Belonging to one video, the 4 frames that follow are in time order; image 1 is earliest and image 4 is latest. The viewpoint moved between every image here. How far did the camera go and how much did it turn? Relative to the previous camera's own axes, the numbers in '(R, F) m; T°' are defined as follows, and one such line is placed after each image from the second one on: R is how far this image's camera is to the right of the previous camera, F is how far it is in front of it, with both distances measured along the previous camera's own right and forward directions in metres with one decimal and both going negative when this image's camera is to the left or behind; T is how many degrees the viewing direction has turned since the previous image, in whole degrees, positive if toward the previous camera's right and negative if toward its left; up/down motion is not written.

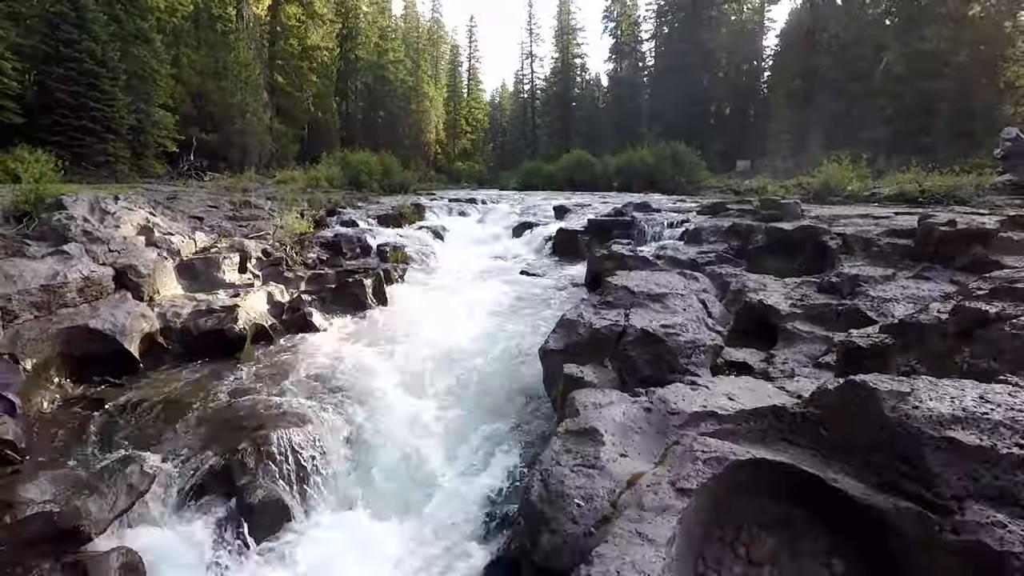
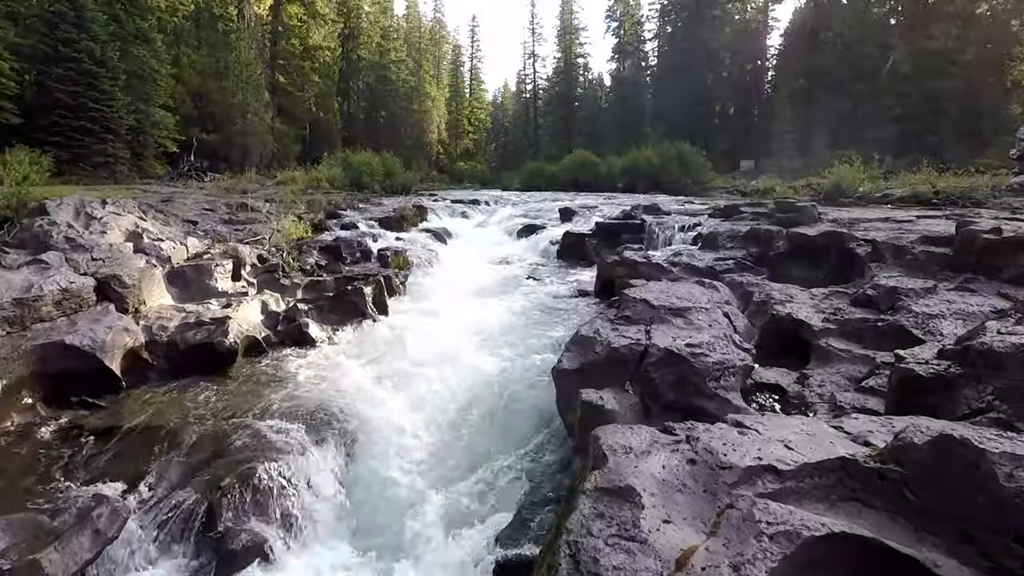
(-0.1, +0.5) m; 0°
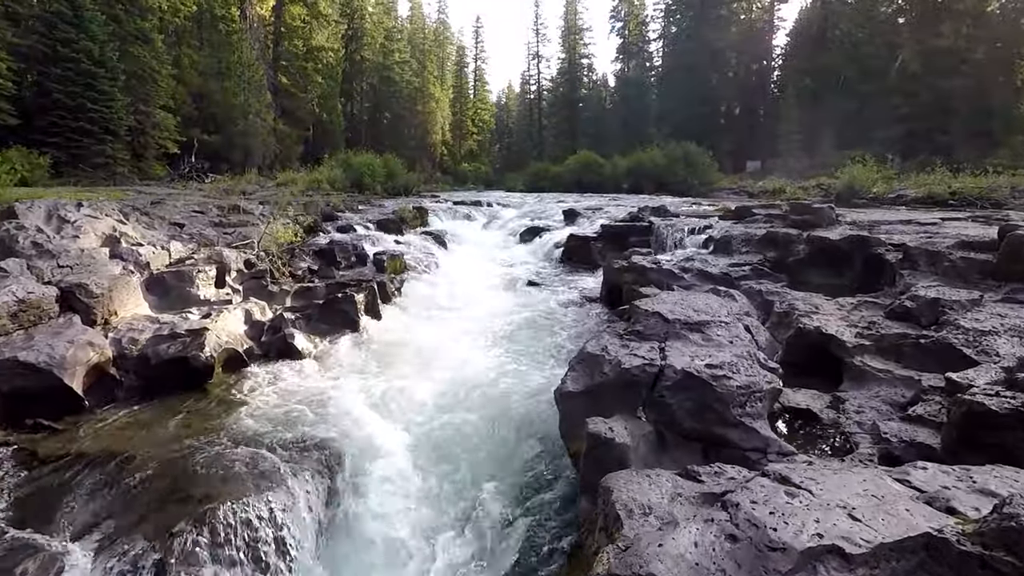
(+0.1, +0.6) m; 0°
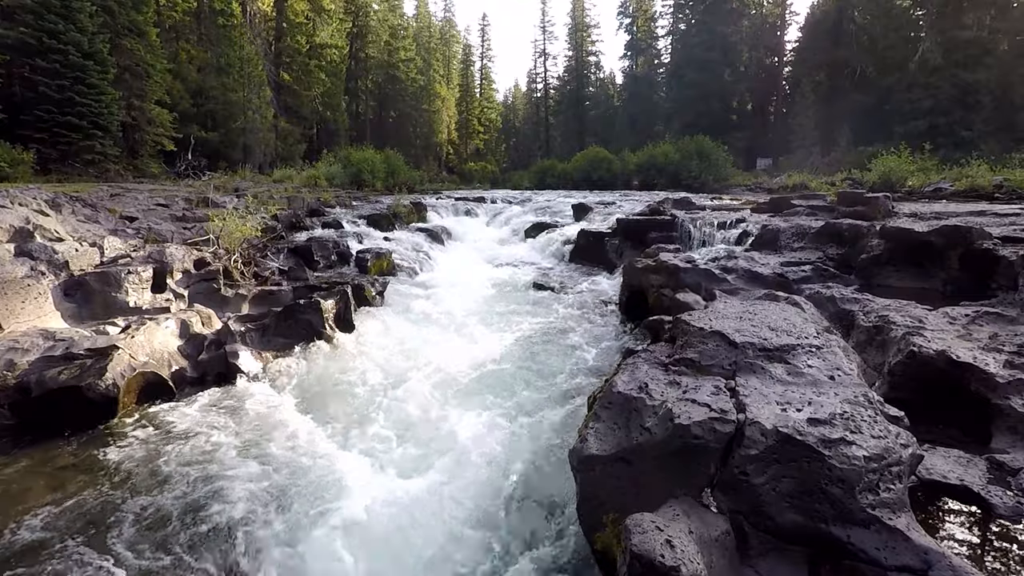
(+0.1, +1.7) m; -1°
